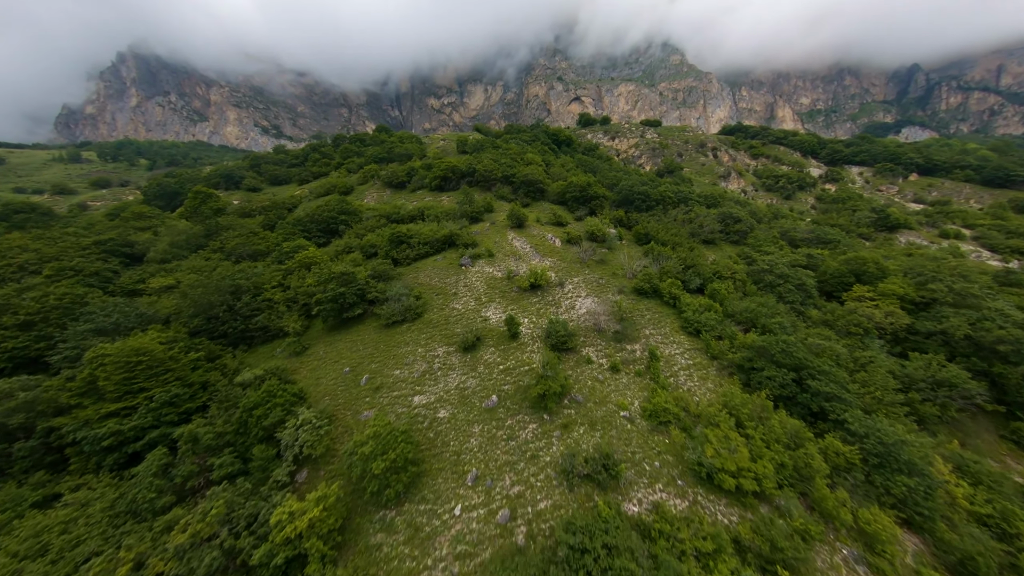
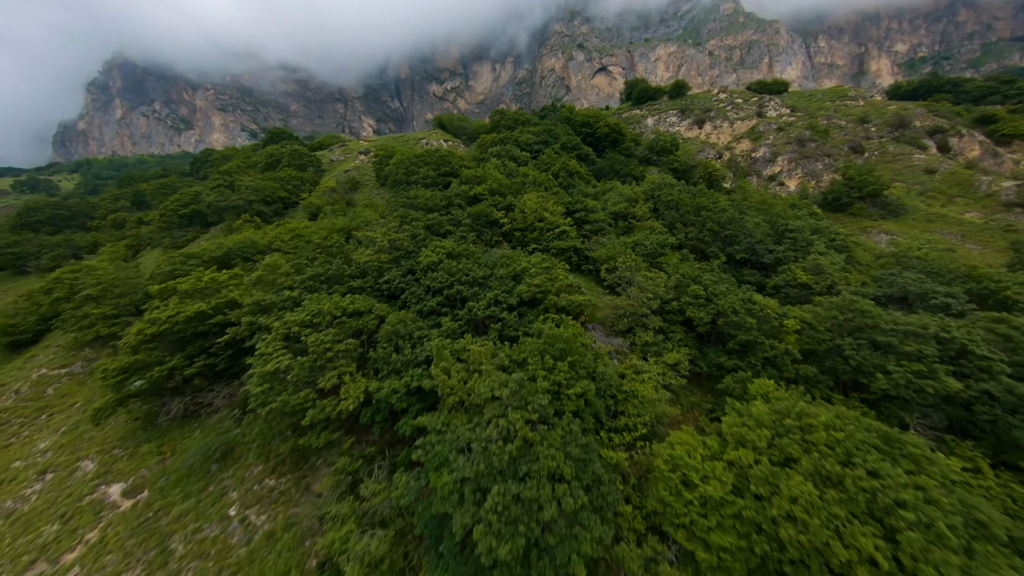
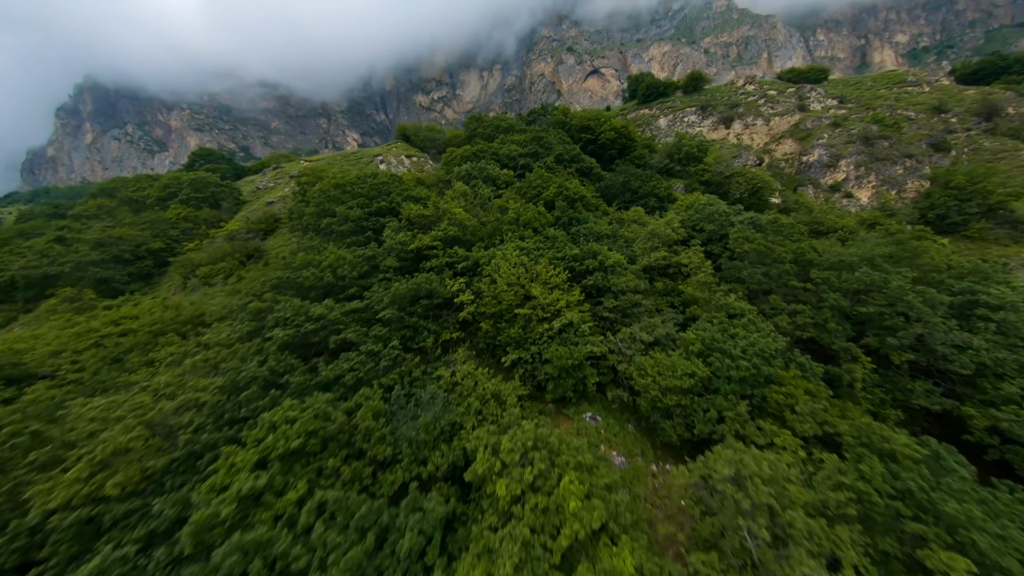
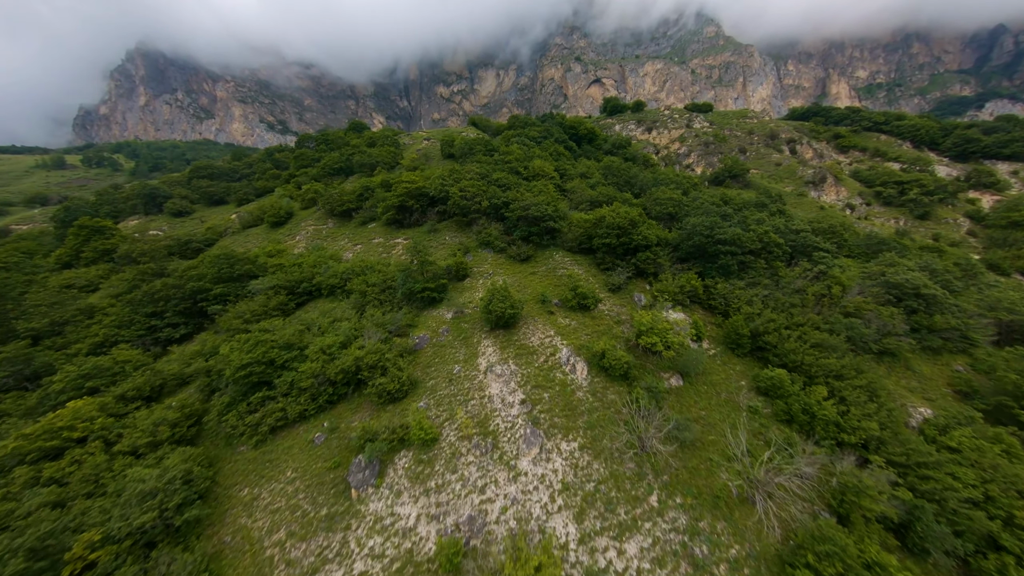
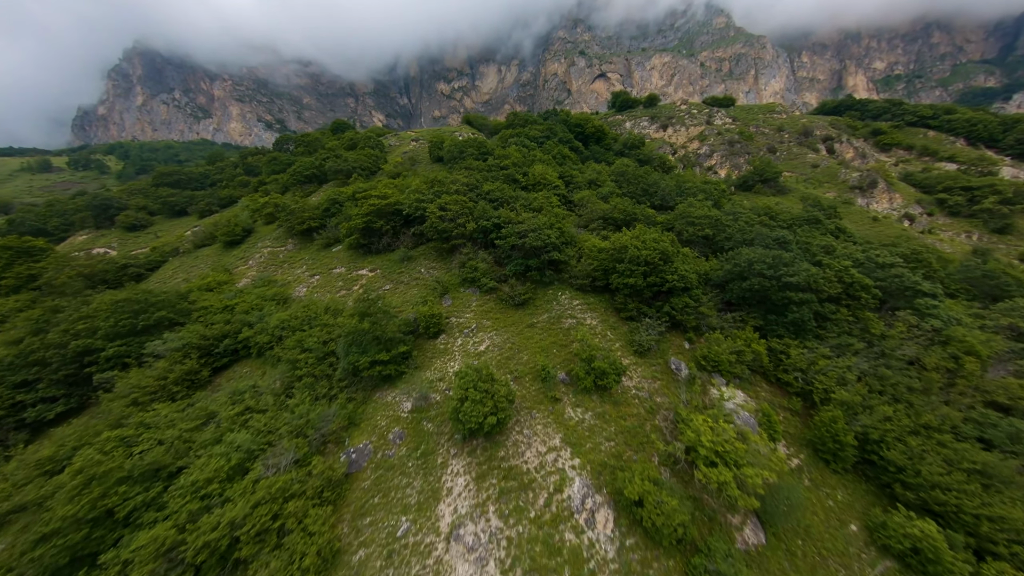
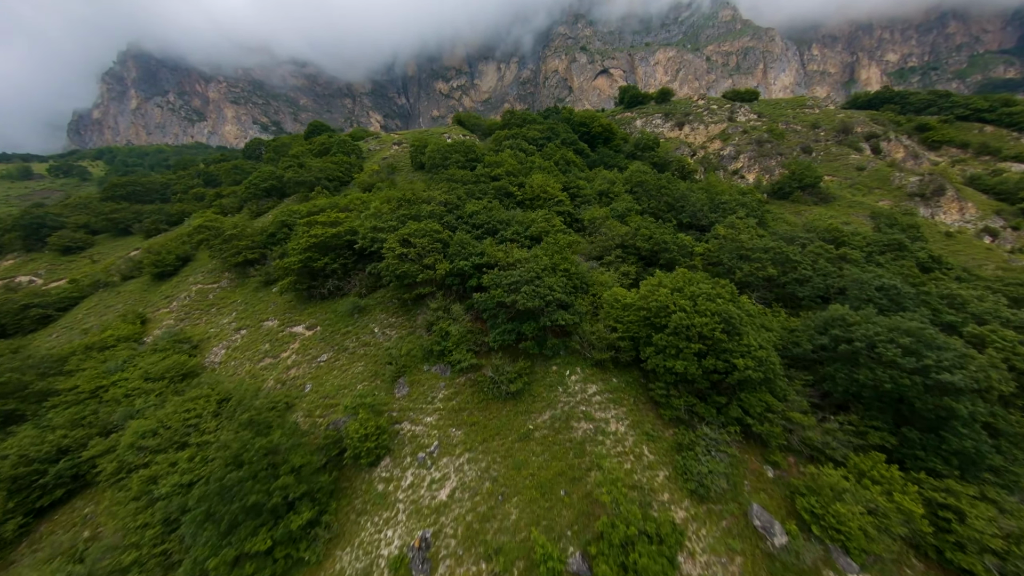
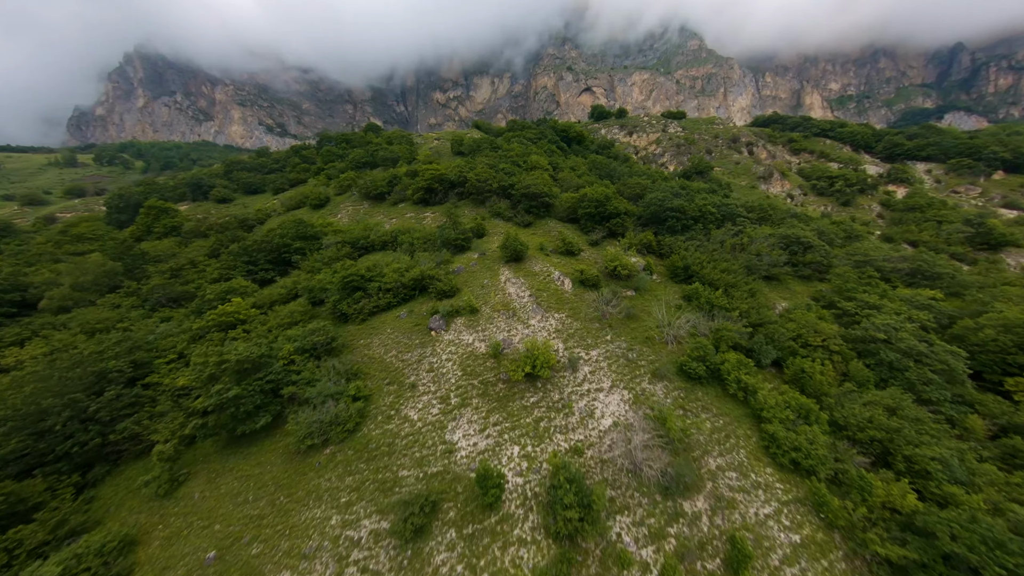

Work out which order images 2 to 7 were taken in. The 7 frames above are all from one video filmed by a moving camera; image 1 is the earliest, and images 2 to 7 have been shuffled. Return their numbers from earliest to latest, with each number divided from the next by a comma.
7, 4, 5, 6, 2, 3
